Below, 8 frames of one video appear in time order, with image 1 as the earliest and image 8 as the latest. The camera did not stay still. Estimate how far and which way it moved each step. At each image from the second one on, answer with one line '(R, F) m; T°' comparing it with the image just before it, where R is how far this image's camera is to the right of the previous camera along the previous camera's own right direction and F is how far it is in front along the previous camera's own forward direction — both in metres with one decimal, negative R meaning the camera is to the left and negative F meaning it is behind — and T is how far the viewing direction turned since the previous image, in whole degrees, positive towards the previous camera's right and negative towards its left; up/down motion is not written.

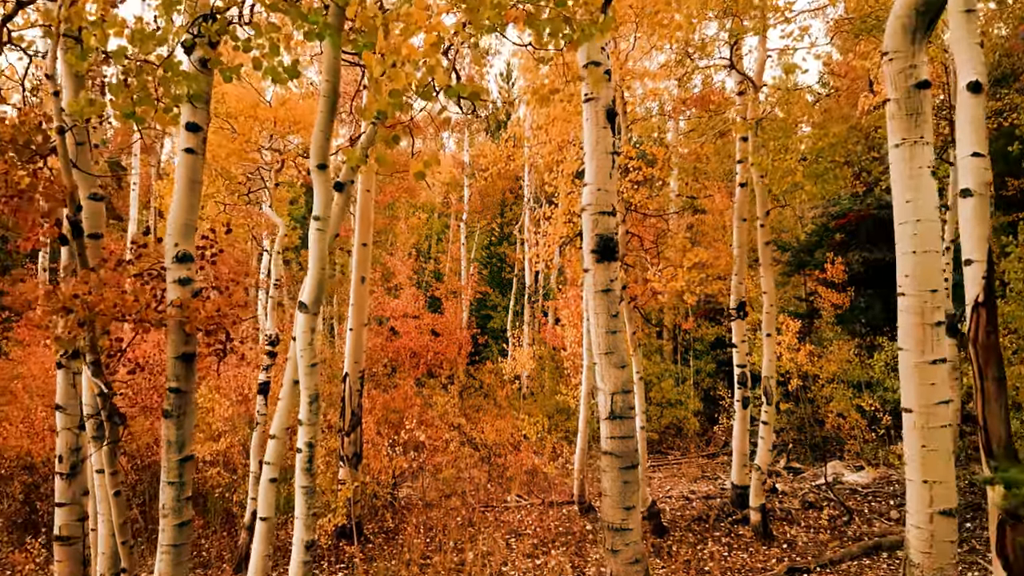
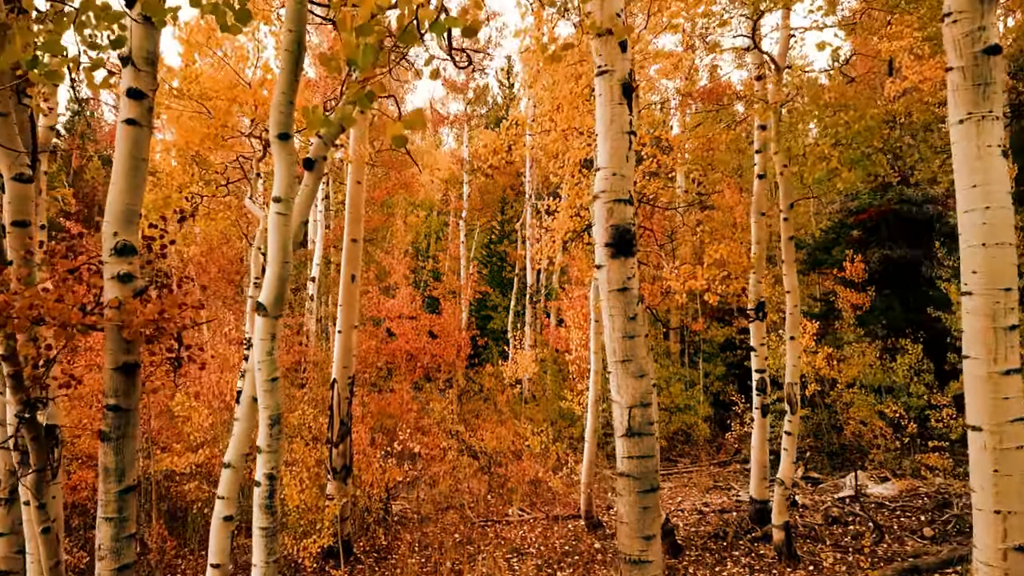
(0.0, +0.7) m; 0°
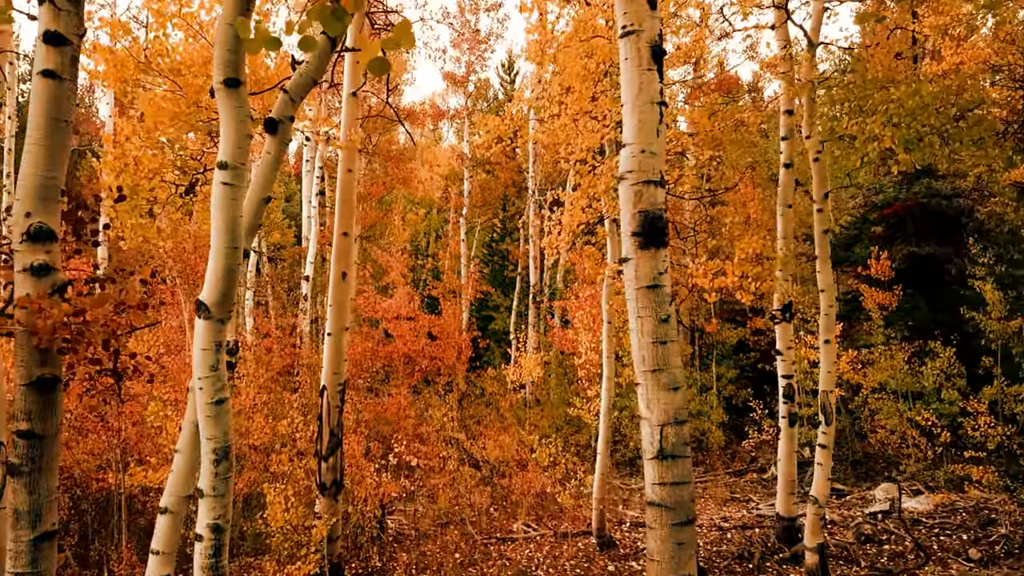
(-0.1, +0.7) m; 0°
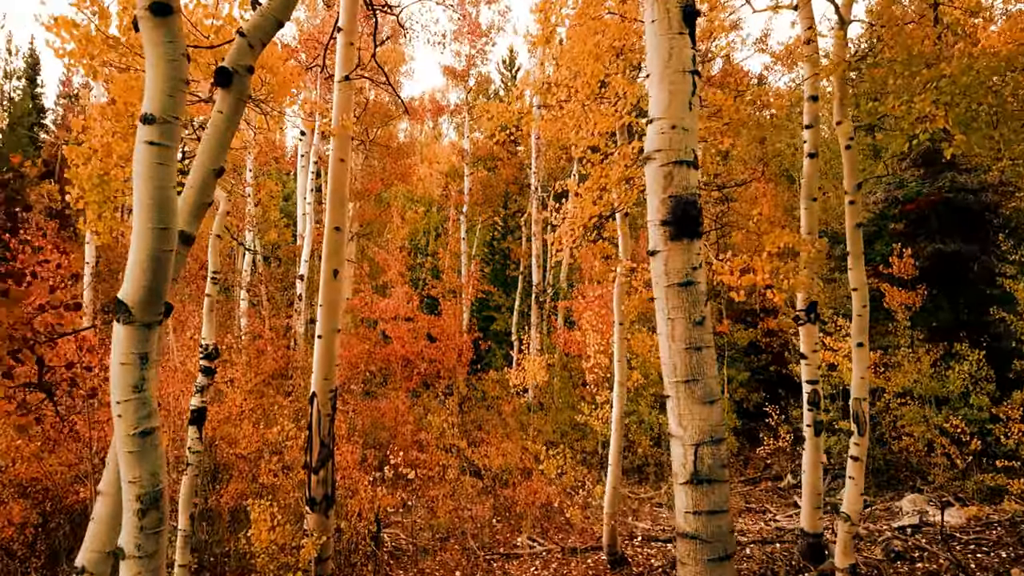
(-0.1, +0.6) m; 0°
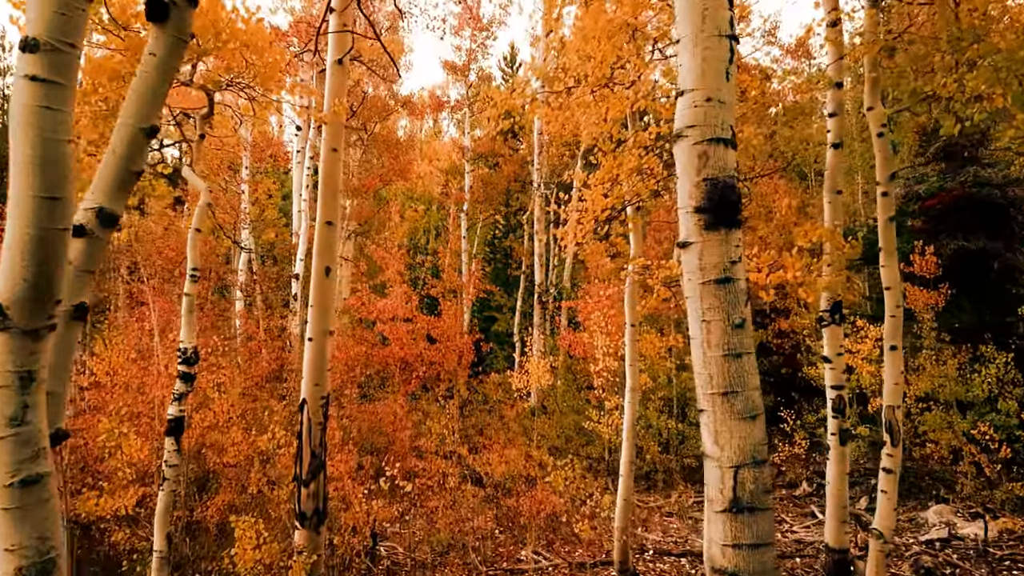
(-0.1, +0.5) m; 0°
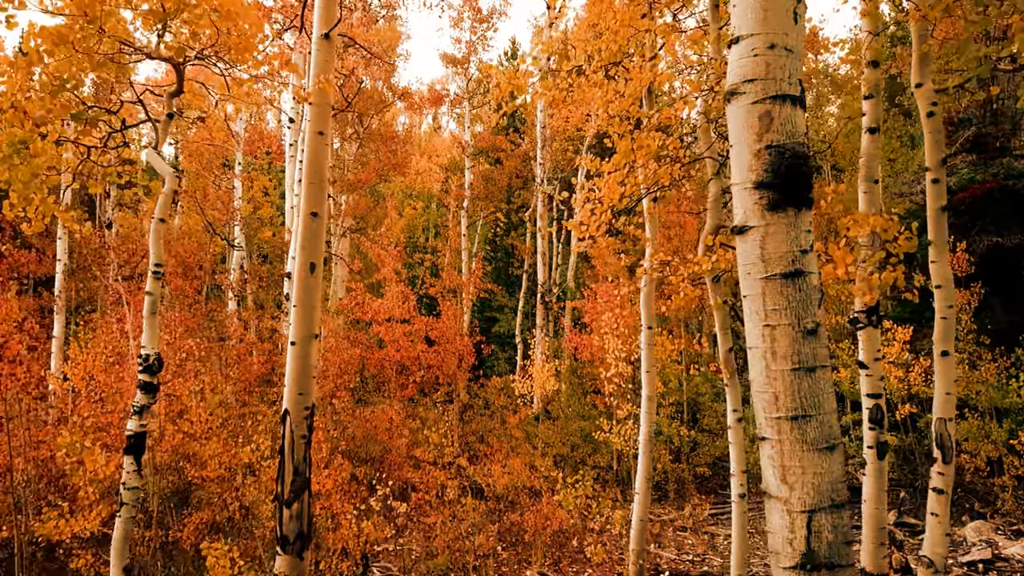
(0.0, +0.7) m; 0°
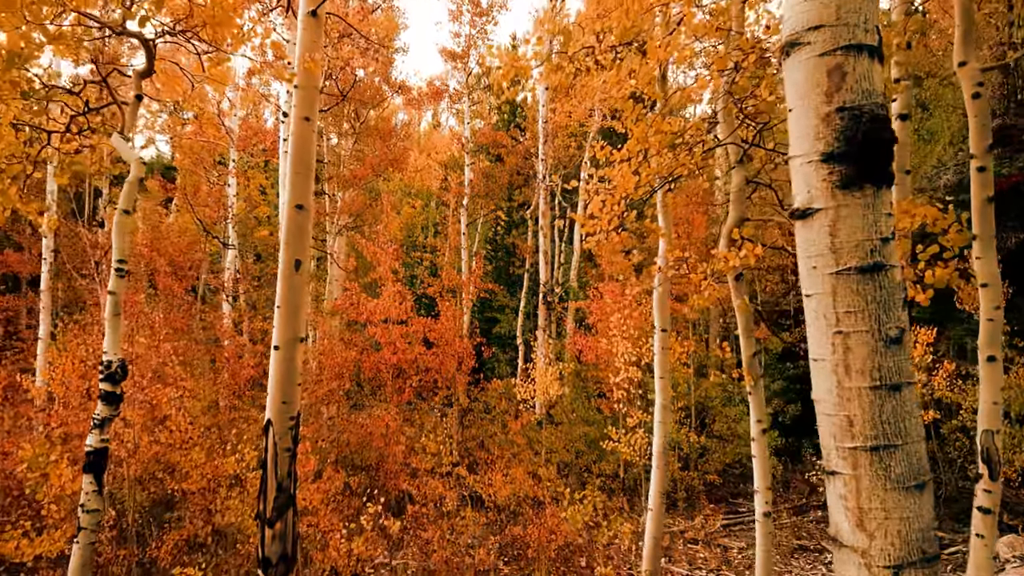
(0.0, +0.5) m; 0°
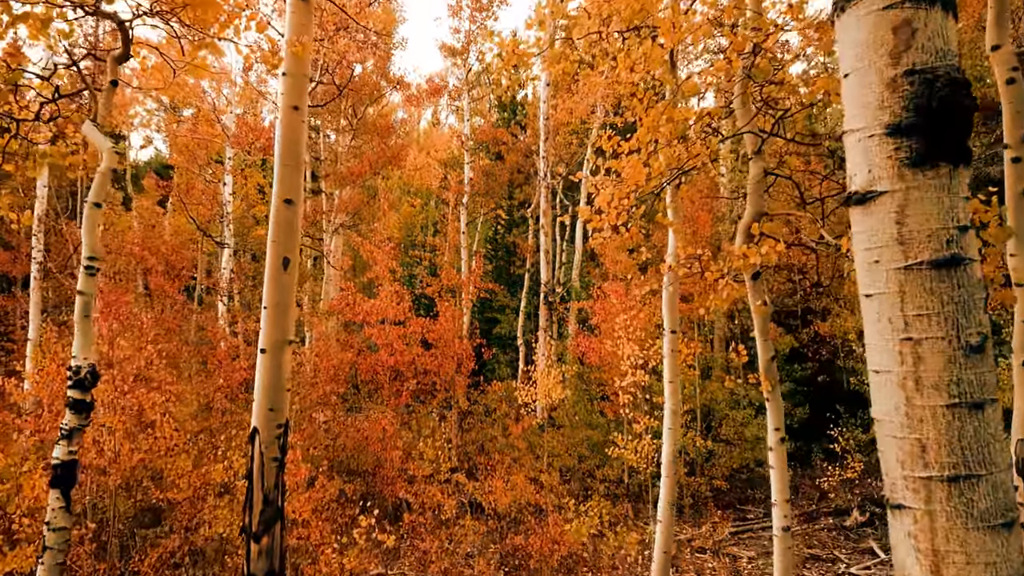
(0.0, +0.3) m; 0°
